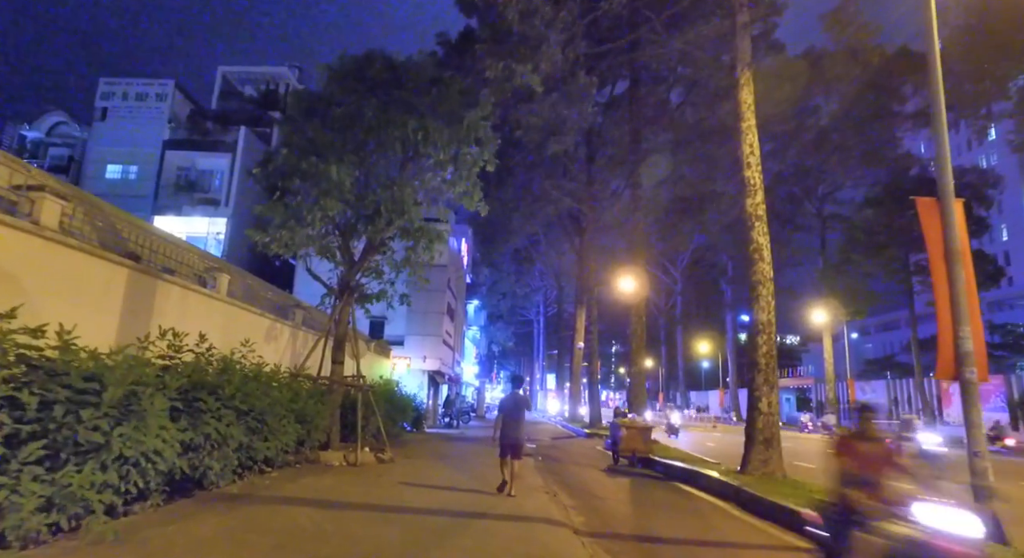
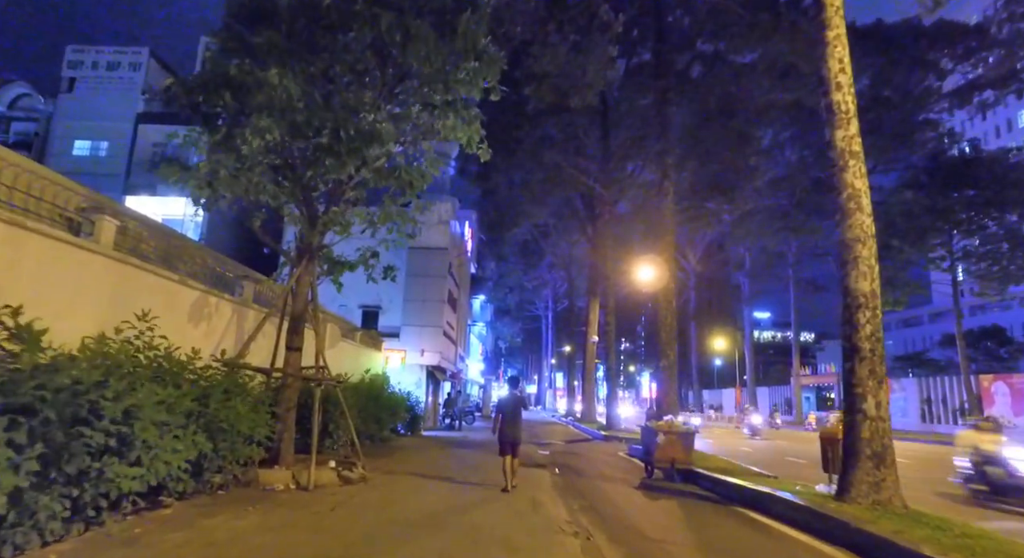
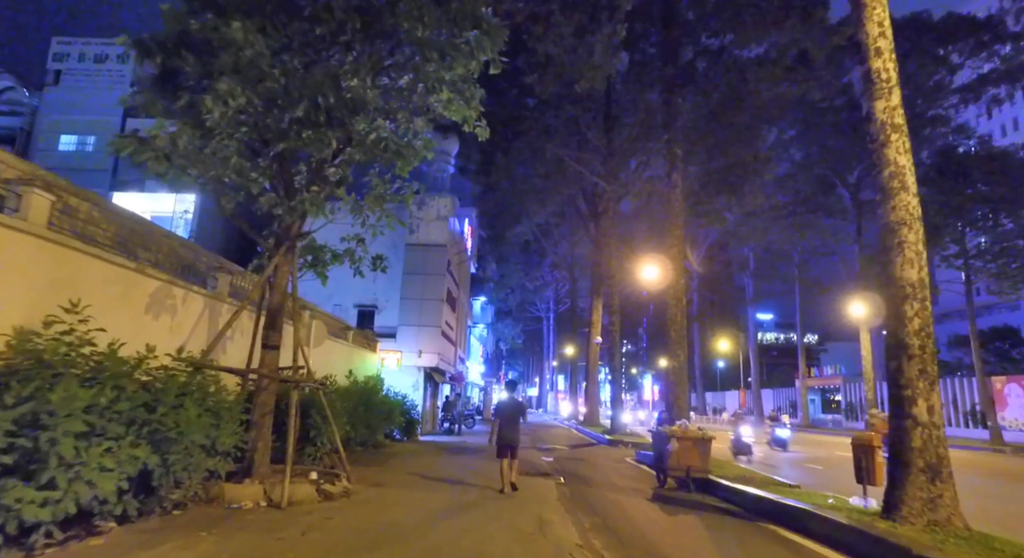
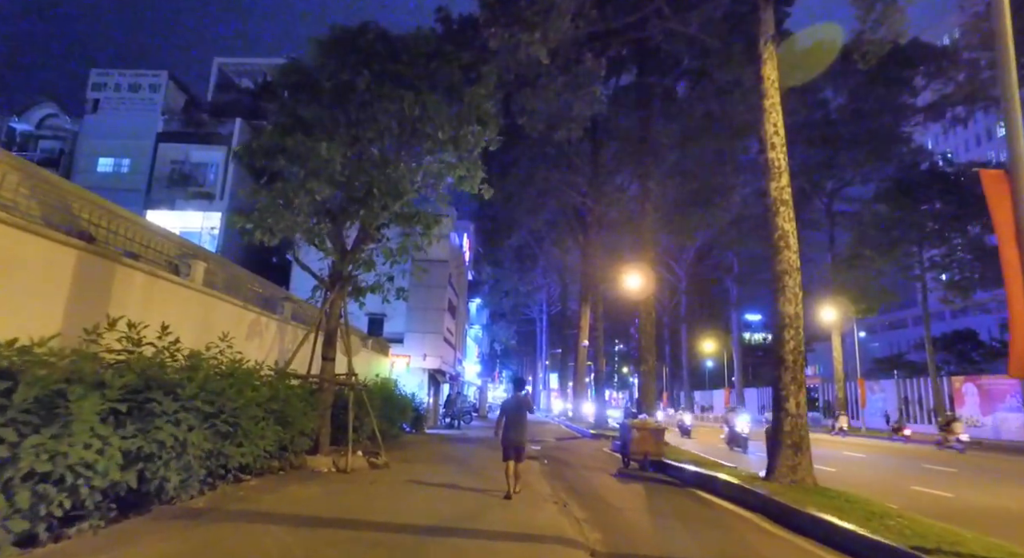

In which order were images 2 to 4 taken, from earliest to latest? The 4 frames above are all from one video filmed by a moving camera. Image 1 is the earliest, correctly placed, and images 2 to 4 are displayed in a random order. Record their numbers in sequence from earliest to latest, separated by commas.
4, 2, 3
